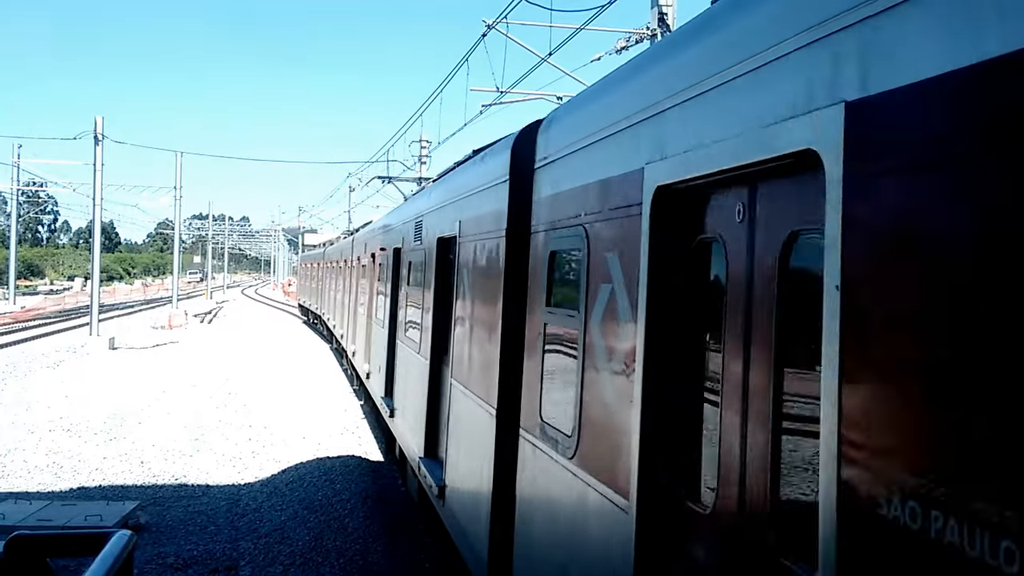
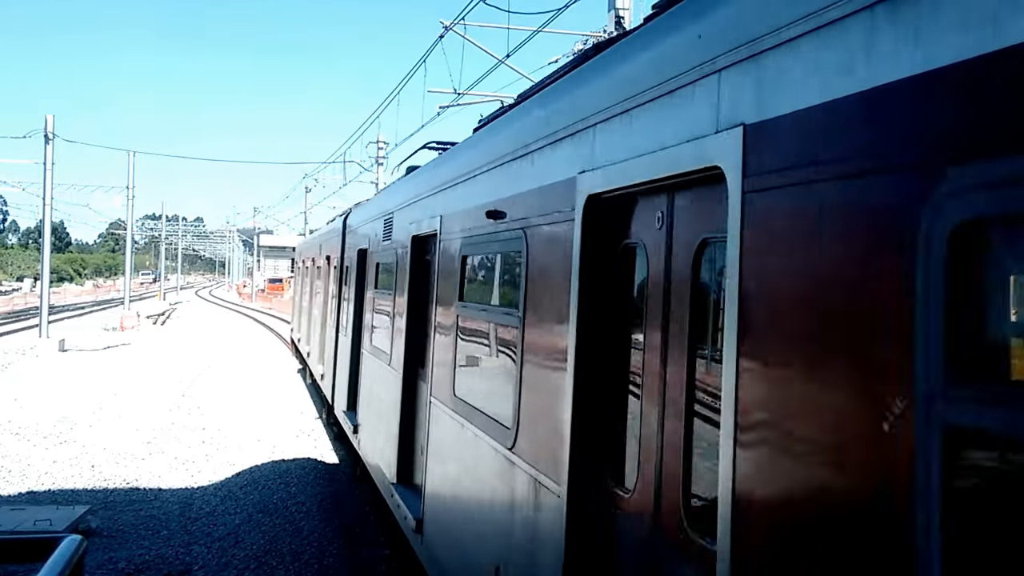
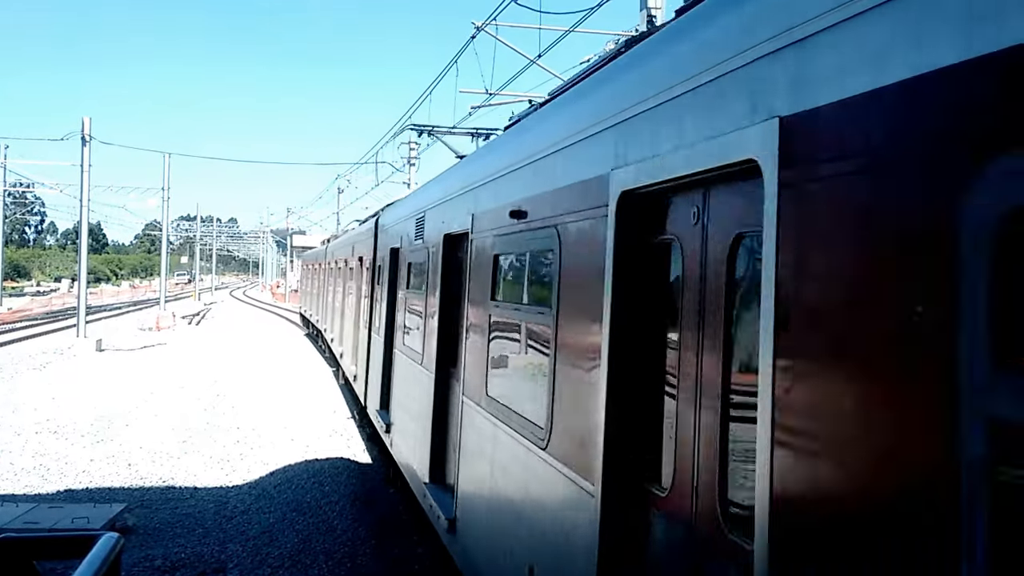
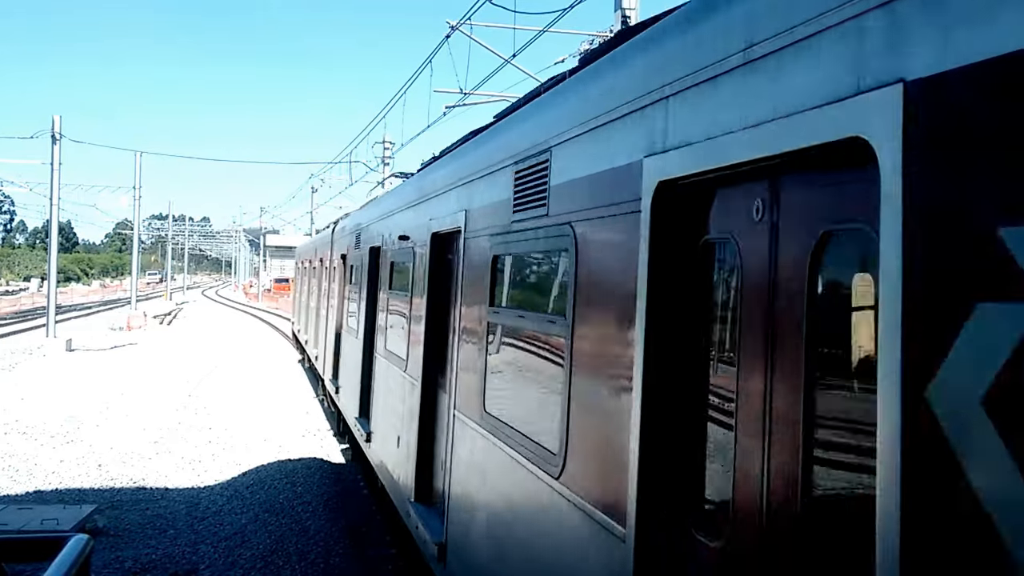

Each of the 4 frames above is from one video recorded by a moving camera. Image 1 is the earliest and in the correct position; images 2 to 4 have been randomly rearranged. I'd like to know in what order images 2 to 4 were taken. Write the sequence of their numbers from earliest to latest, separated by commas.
3, 4, 2
